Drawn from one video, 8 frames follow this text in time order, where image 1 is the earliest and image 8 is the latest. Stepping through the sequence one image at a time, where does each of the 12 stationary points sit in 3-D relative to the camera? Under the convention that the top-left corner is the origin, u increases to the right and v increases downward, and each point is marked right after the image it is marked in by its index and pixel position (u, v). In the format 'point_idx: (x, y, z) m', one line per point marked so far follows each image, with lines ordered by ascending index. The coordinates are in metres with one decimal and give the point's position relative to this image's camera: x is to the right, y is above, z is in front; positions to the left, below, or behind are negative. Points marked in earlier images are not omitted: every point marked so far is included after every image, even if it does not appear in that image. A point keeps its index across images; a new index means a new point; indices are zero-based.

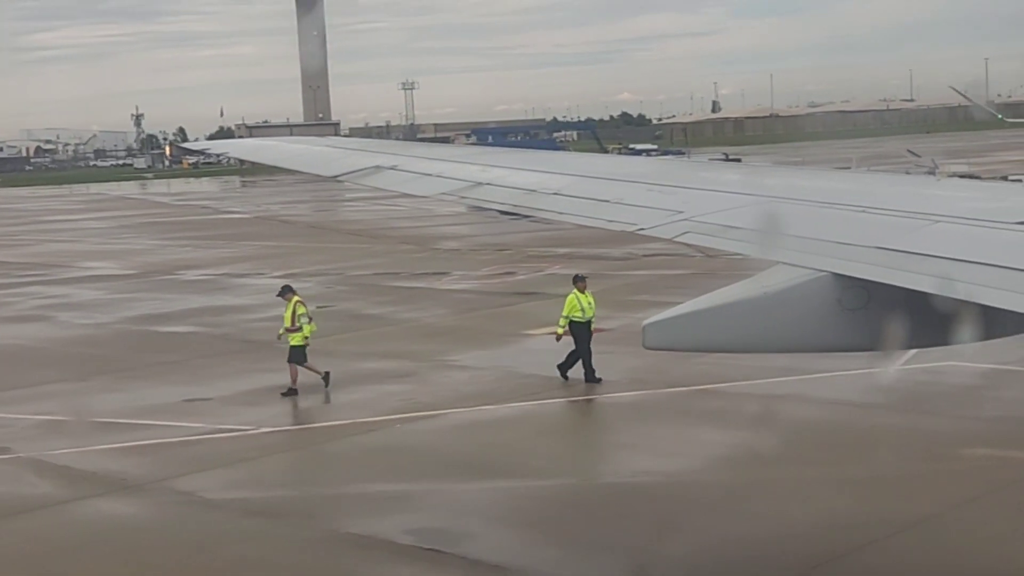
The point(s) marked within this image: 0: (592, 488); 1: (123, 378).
0: (+0.5, -1.3, +8.8) m
1: (-3.9, -0.9, +13.8) m
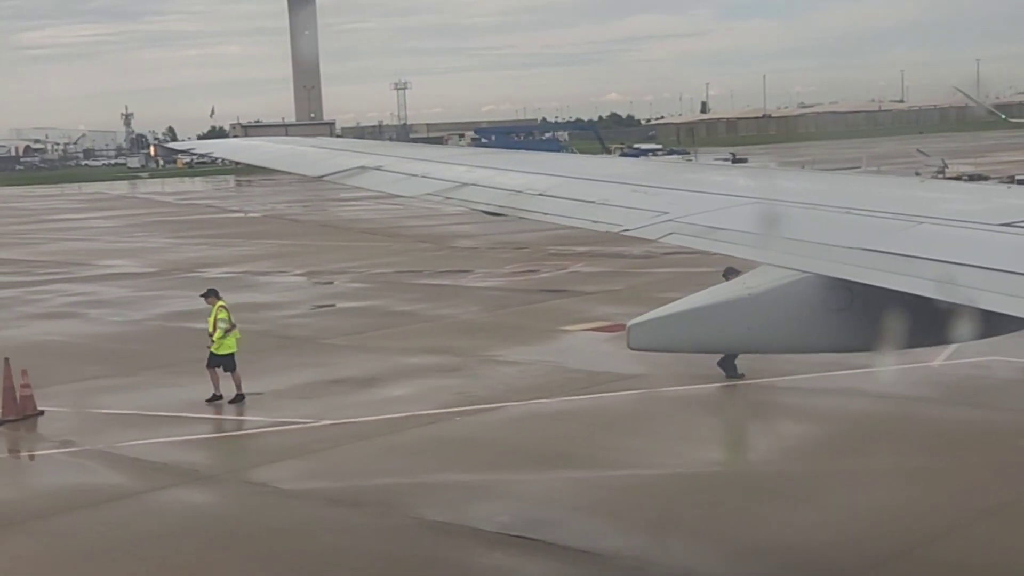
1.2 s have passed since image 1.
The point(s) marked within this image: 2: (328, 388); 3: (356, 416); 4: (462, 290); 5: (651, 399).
0: (+1.0, -1.3, +9.0) m
1: (-3.5, -0.8, +13.9) m
2: (-1.7, -0.9, +12.6) m
3: (-1.3, -1.1, +11.3) m
4: (-0.7, 0.0, +18.9) m
5: (+1.2, -0.9, +11.3) m
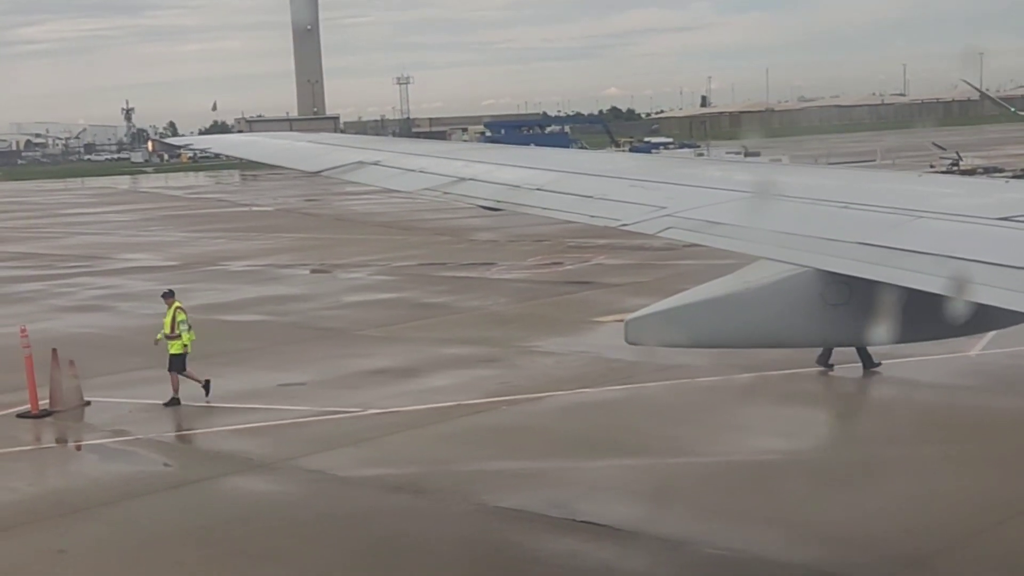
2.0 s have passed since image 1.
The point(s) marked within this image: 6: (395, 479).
0: (+1.4, -1.2, +9.1) m
1: (-3.1, -0.8, +14.1) m
2: (-1.3, -0.8, +12.7) m
3: (-0.9, -1.0, +11.5) m
4: (-0.3, +0.1, +19.0) m
5: (+1.5, -0.9, +11.4) m
6: (-0.8, -1.3, +9.1) m
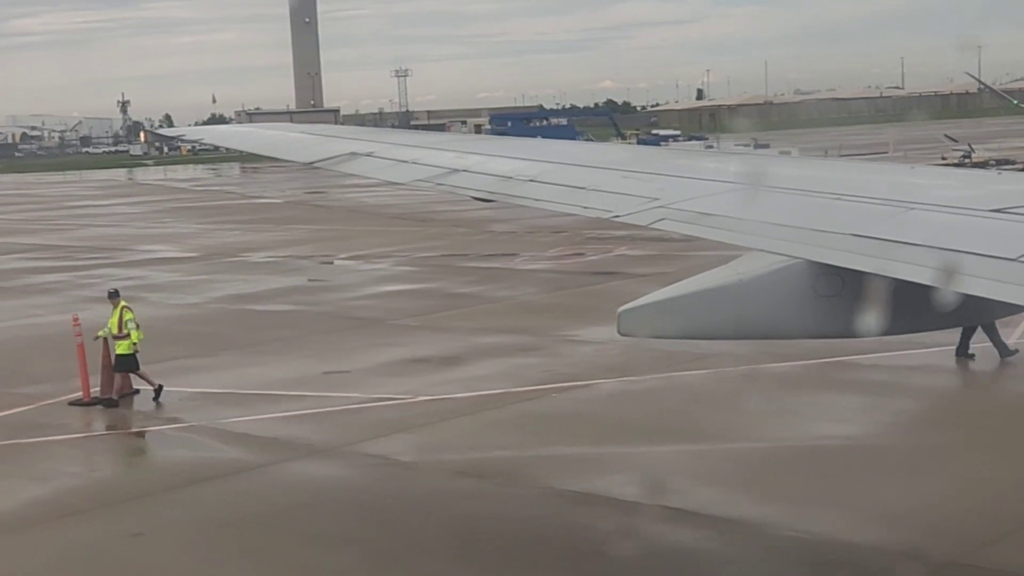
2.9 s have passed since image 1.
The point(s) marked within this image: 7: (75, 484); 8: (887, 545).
0: (+1.8, -1.1, +9.3) m
1: (-2.7, -0.7, +14.2) m
2: (-0.9, -0.7, +12.9) m
3: (-0.5, -0.9, +11.6) m
4: (0.0, +0.2, +19.2) m
5: (+1.9, -0.8, +11.6) m
6: (-0.4, -1.2, +9.3) m
7: (-3.0, -1.3, +9.4) m
8: (+2.0, -1.4, +7.5) m
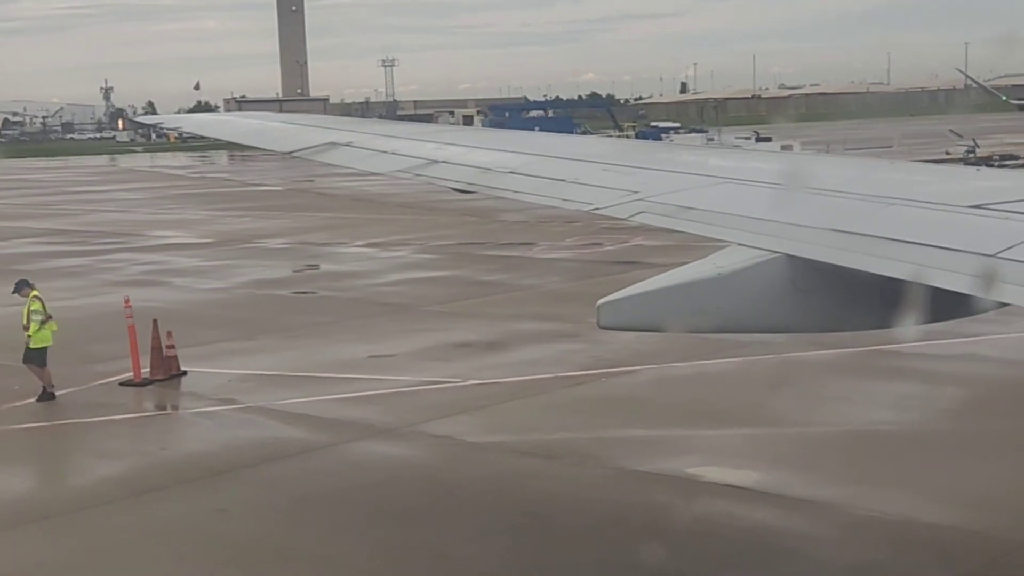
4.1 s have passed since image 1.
0: (+2.3, -1.0, +9.5) m
1: (-2.4, -0.5, +14.3) m
2: (-0.5, -0.6, +13.1) m
3: (-0.1, -0.8, +11.8) m
4: (+0.3, +0.4, +19.4) m
5: (+2.3, -0.7, +11.8) m
6: (+0.1, -1.1, +9.5) m
7: (-2.6, -1.2, +9.5) m
8: (+2.5, -1.3, +7.7) m
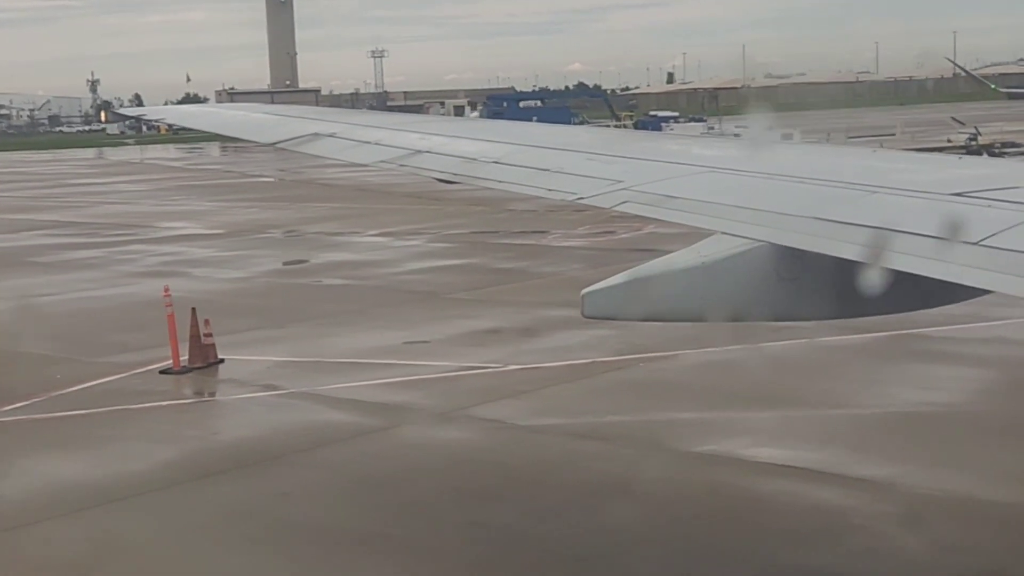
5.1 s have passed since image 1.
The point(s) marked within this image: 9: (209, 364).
0: (+2.6, -0.9, +9.6) m
1: (-2.1, -0.4, +14.4) m
2: (-0.2, -0.5, +13.2) m
3: (+0.2, -0.6, +11.9) m
4: (+0.6, +0.5, +19.5) m
5: (+2.7, -0.5, +12.0) m
6: (+0.4, -1.0, +9.6) m
7: (-2.2, -1.1, +9.7) m
8: (+2.9, -1.2, +7.9) m
9: (-2.8, -0.7, +12.5) m
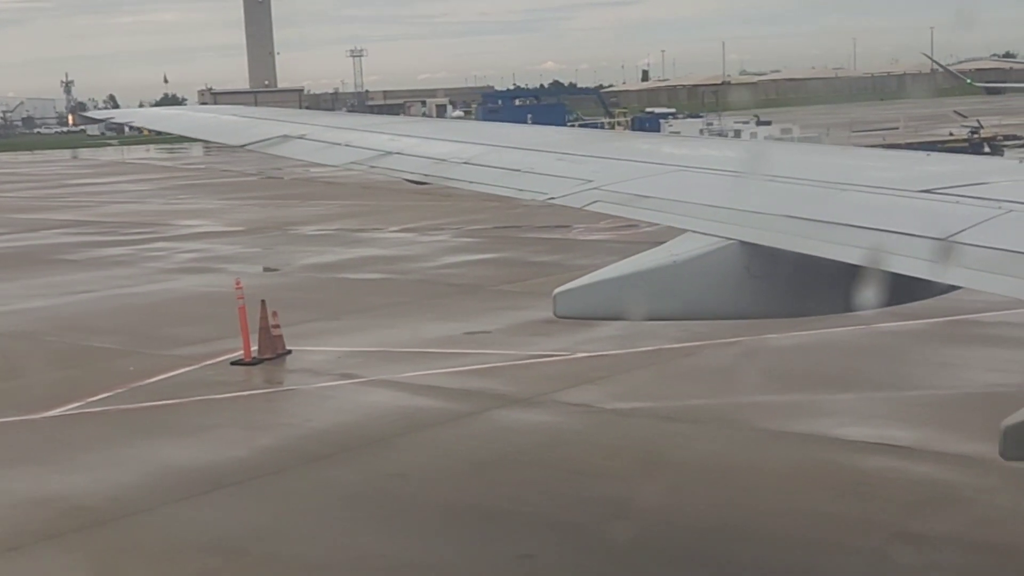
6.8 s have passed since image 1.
0: (+3.3, -0.8, +10.0) m
1: (-1.5, -0.3, +14.7) m
2: (+0.4, -0.4, +13.5) m
3: (+0.8, -0.6, +12.2) m
4: (+1.0, +0.6, +19.8) m
5: (+3.3, -0.4, +12.3) m
6: (+1.1, -0.9, +9.9) m
7: (-1.6, -1.0, +9.9) m
8: (+3.6, -1.1, +8.2) m
9: (-2.2, -0.6, +12.7) m
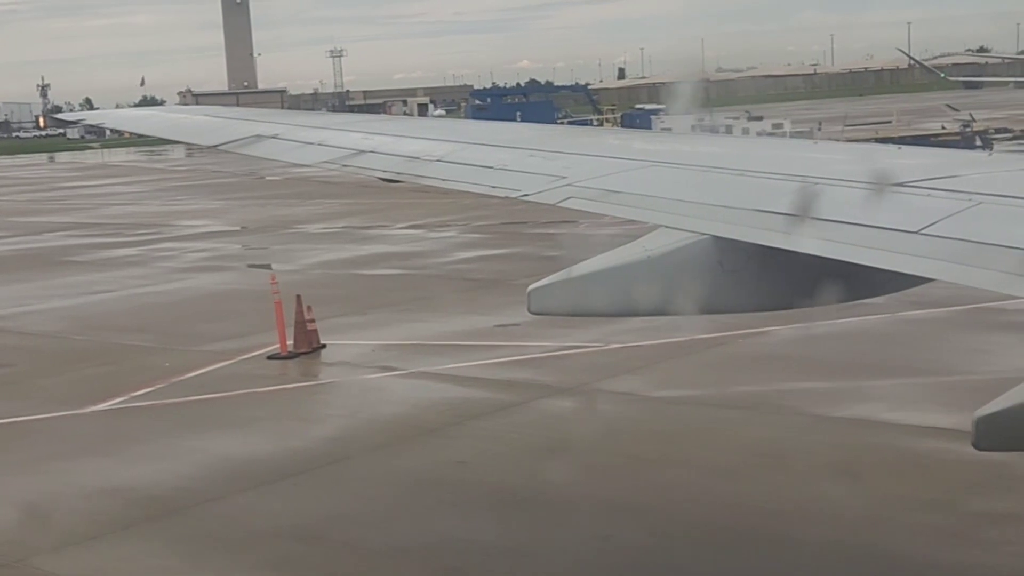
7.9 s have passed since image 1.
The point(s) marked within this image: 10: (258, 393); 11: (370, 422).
0: (+3.6, -0.7, +10.3) m
1: (-1.3, -0.3, +14.9) m
2: (+0.6, -0.3, +13.7) m
3: (+1.1, -0.5, +12.5) m
4: (+1.1, +0.7, +20.0) m
5: (+3.5, -0.3, +12.6) m
6: (+1.4, -0.8, +10.2) m
7: (-1.2, -1.0, +10.1) m
8: (+4.0, -1.0, +8.5) m
9: (-1.9, -0.6, +12.9) m
10: (-2.1, -0.9, +11.3) m
11: (-1.0, -1.0, +10.1) m
